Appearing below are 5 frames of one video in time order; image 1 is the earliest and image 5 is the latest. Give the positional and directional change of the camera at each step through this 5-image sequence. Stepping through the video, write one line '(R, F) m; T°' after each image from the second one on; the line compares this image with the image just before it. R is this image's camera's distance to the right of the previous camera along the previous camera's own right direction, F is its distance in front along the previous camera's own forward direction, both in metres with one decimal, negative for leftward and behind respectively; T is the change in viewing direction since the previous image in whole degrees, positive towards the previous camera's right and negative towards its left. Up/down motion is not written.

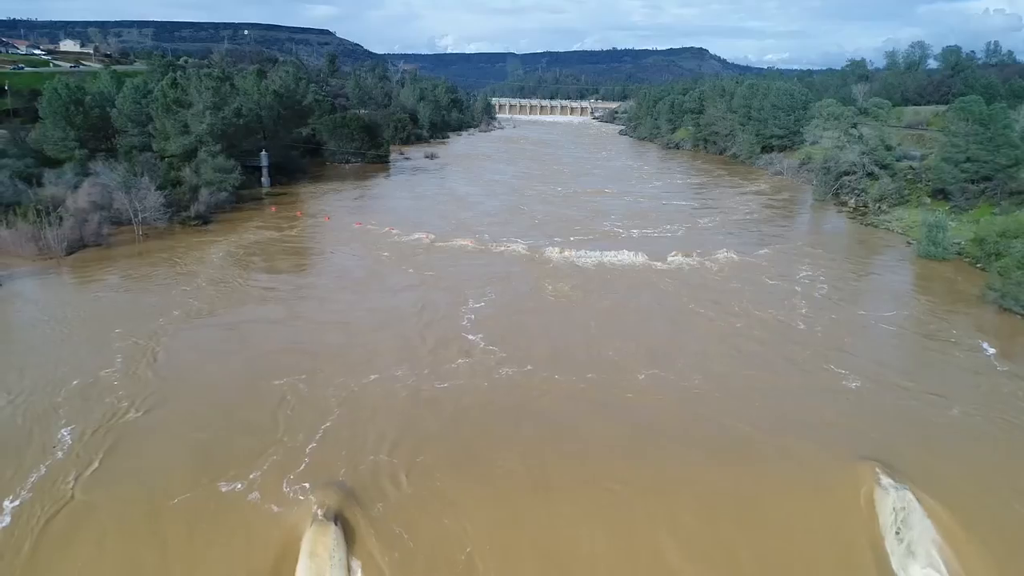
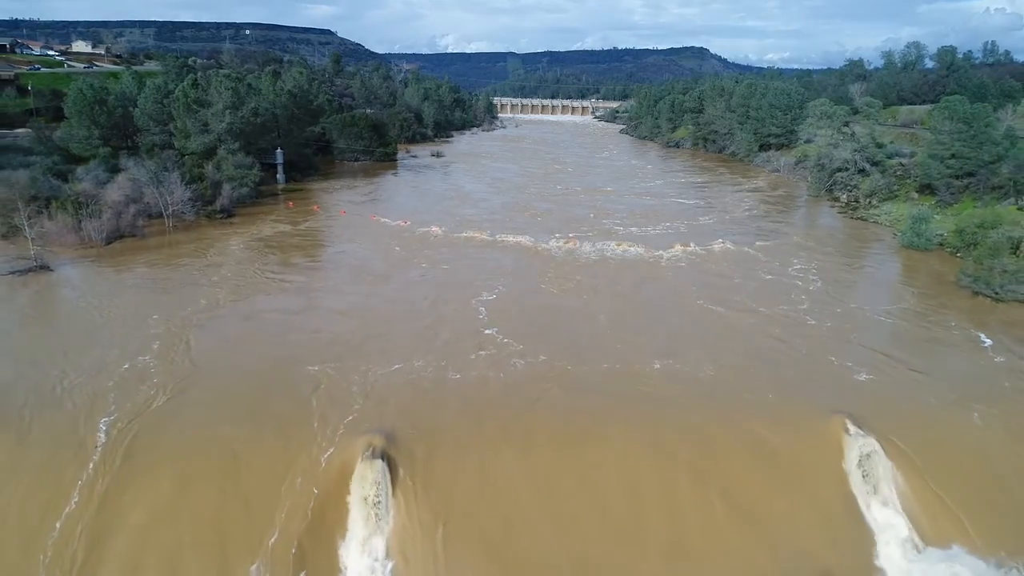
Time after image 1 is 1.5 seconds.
(-0.2, -1.0) m; 0°
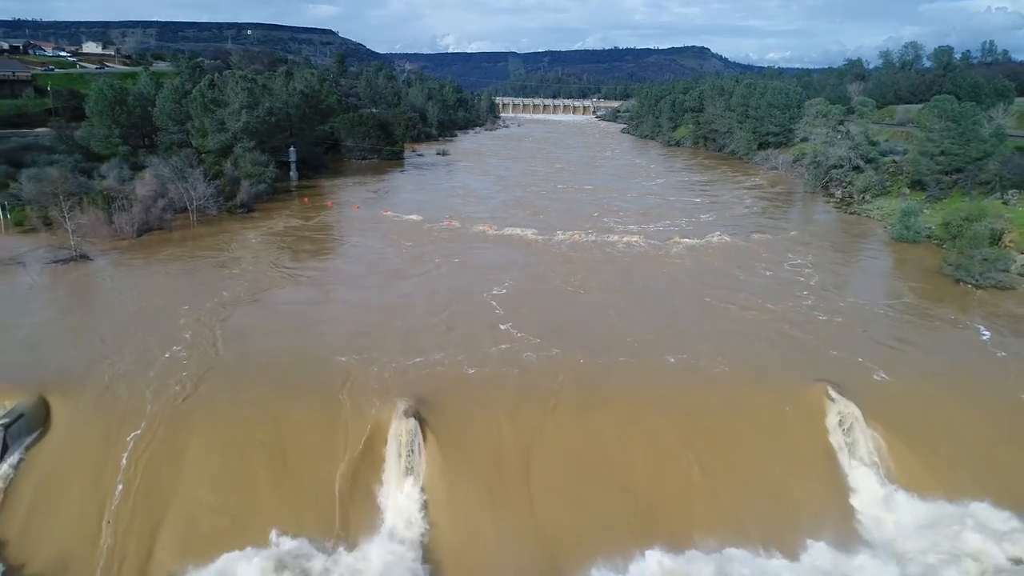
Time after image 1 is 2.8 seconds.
(-0.2, -0.8) m; 0°
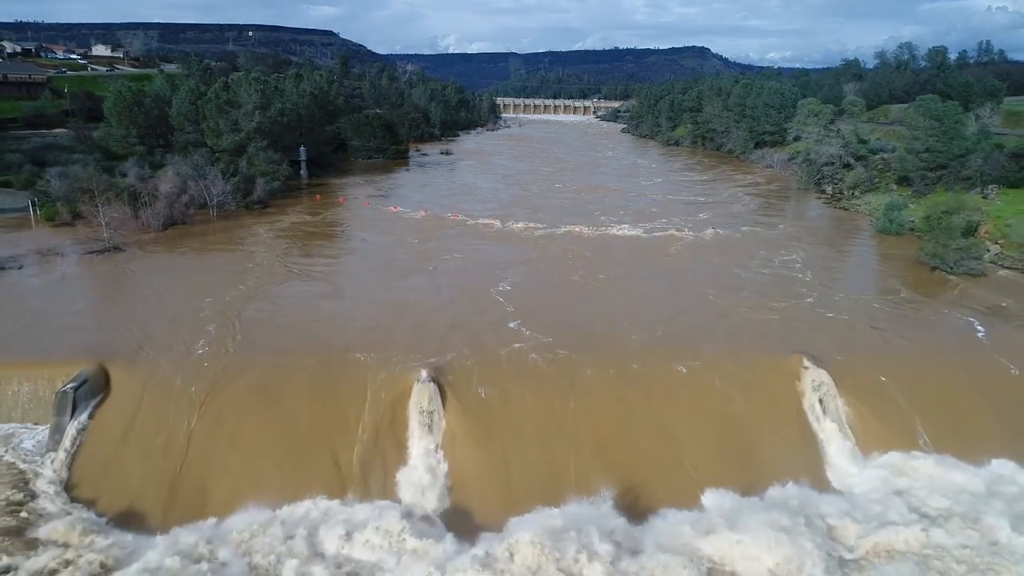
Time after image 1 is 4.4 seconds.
(-0.1, -0.9) m; 0°
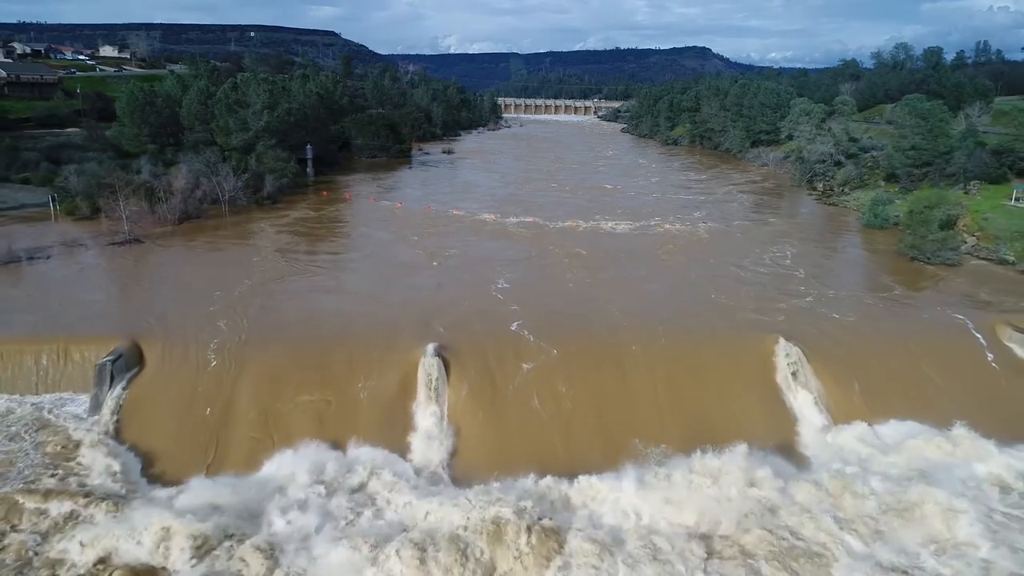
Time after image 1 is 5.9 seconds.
(0.0, -0.8) m; 0°
